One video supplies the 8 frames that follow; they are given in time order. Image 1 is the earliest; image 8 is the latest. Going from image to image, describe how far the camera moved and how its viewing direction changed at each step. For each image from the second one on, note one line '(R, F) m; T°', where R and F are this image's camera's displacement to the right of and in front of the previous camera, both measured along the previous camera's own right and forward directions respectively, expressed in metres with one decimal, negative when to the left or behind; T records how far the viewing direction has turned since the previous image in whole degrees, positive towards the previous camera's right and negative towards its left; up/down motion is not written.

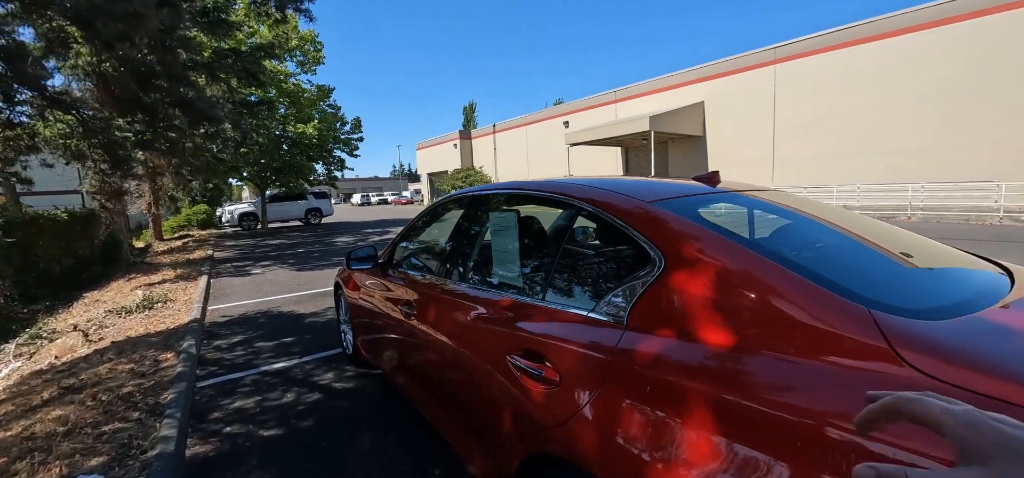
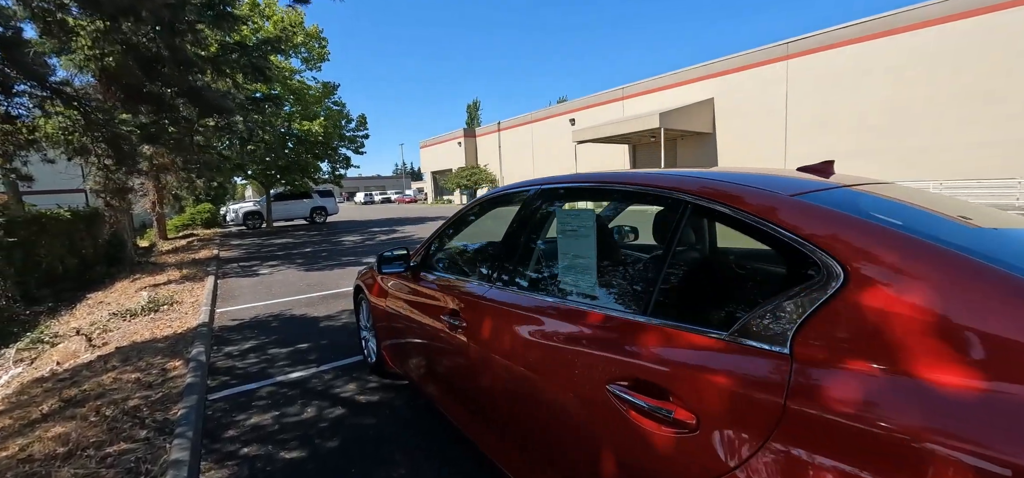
(-0.3, +0.3) m; 0°
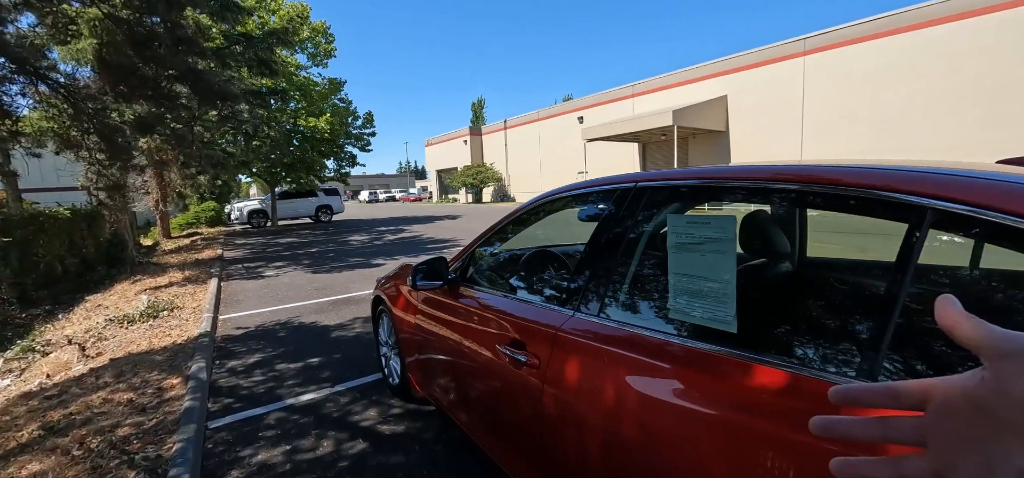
(-0.3, +0.5) m; 0°
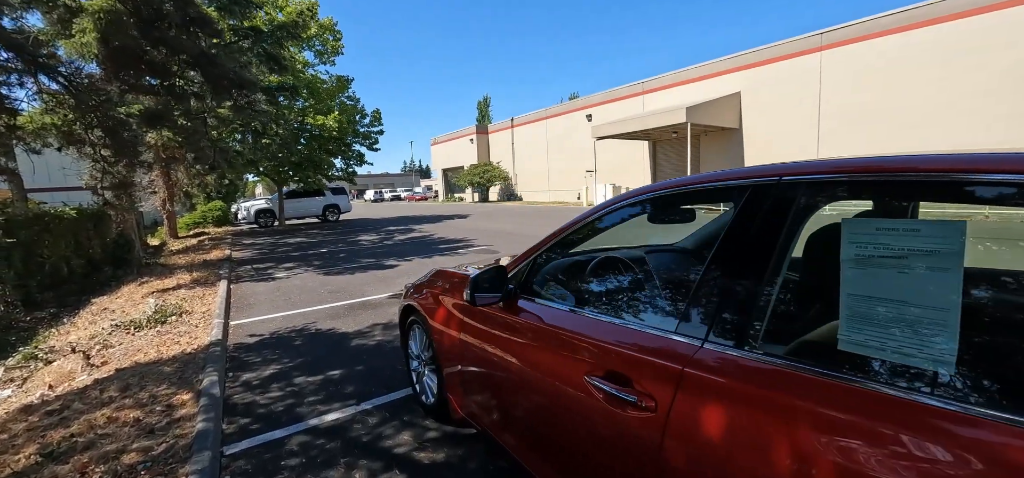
(-0.3, +0.4) m; -1°
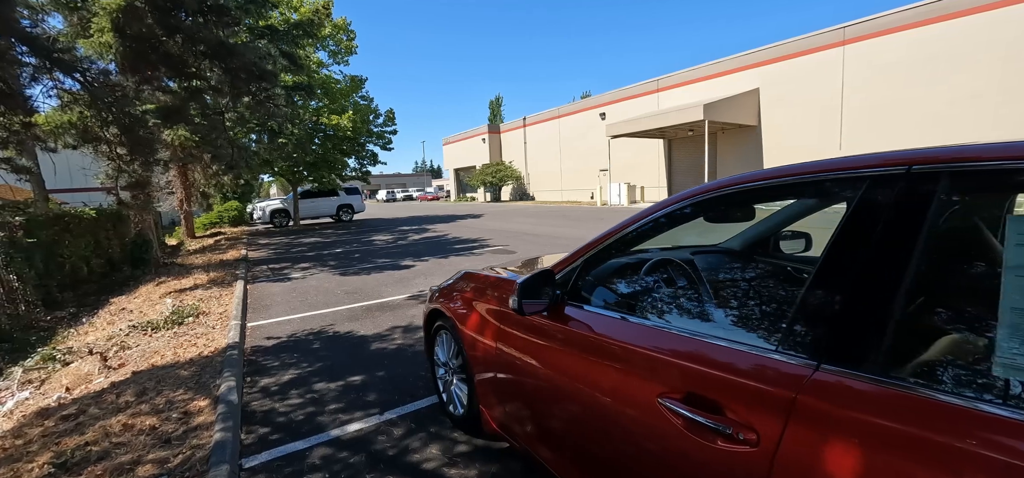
(-0.1, +0.2) m; -1°
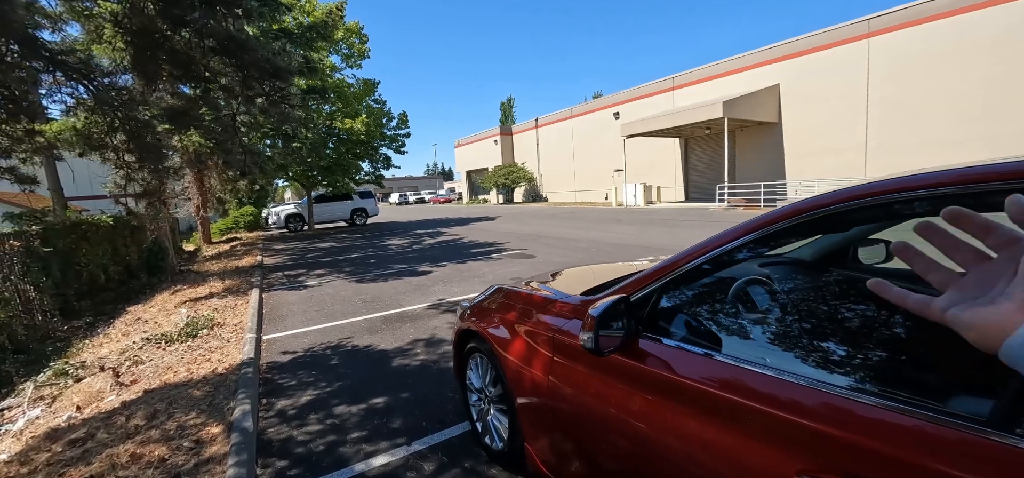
(-0.2, +0.3) m; -1°
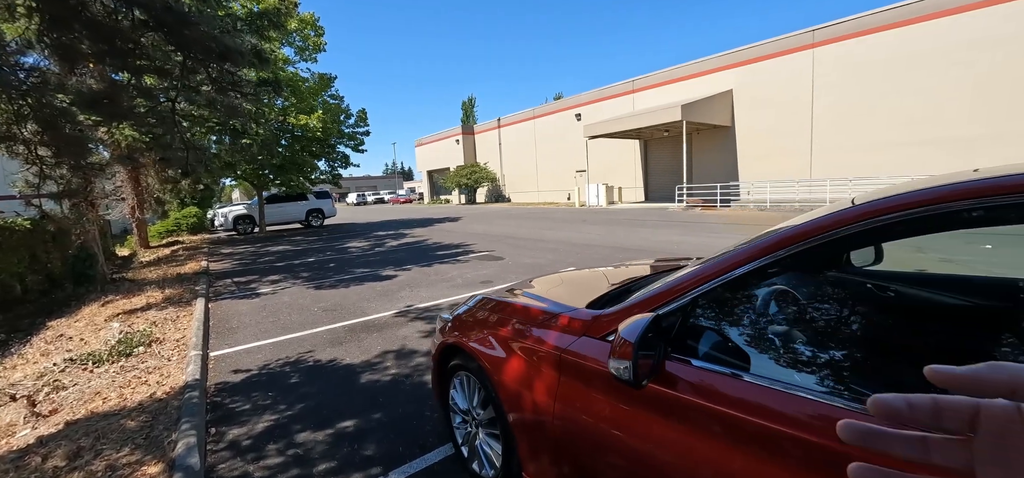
(-0.2, +0.3) m; +5°
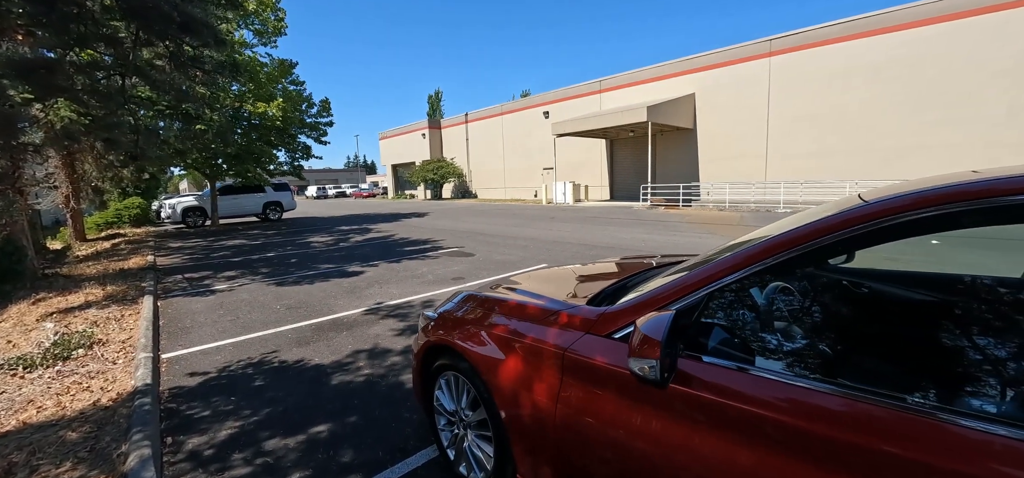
(-0.2, +0.1) m; +5°
